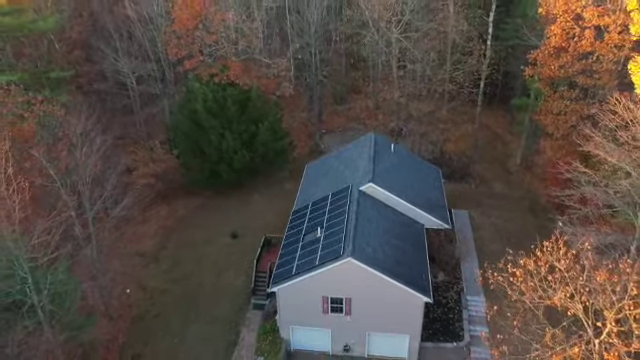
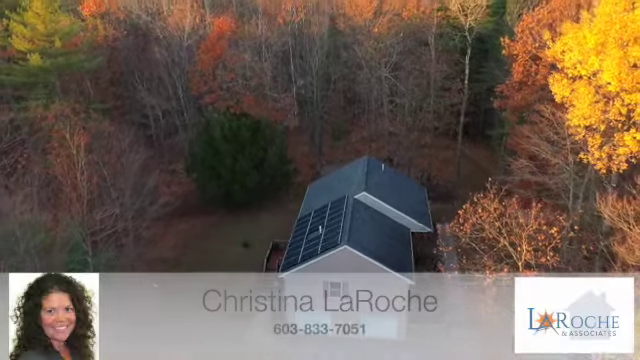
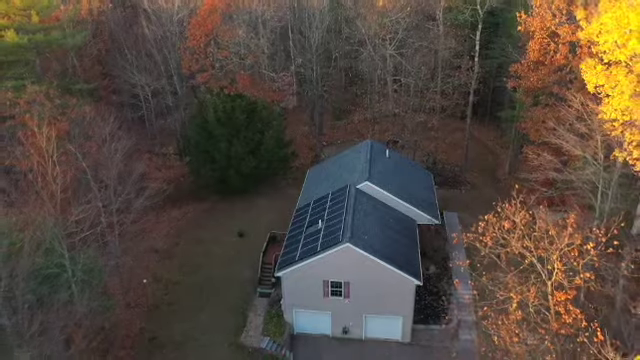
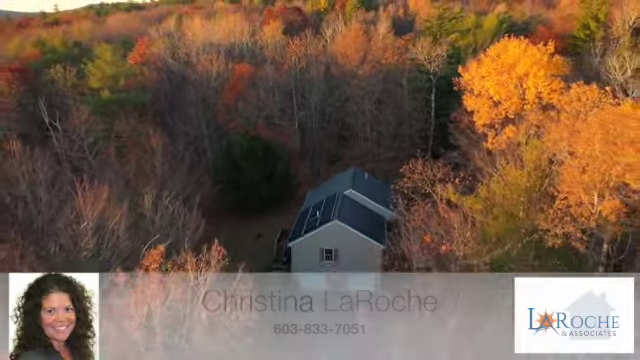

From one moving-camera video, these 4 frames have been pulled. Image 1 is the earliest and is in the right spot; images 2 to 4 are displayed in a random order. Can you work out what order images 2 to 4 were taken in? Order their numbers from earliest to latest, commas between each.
3, 2, 4
